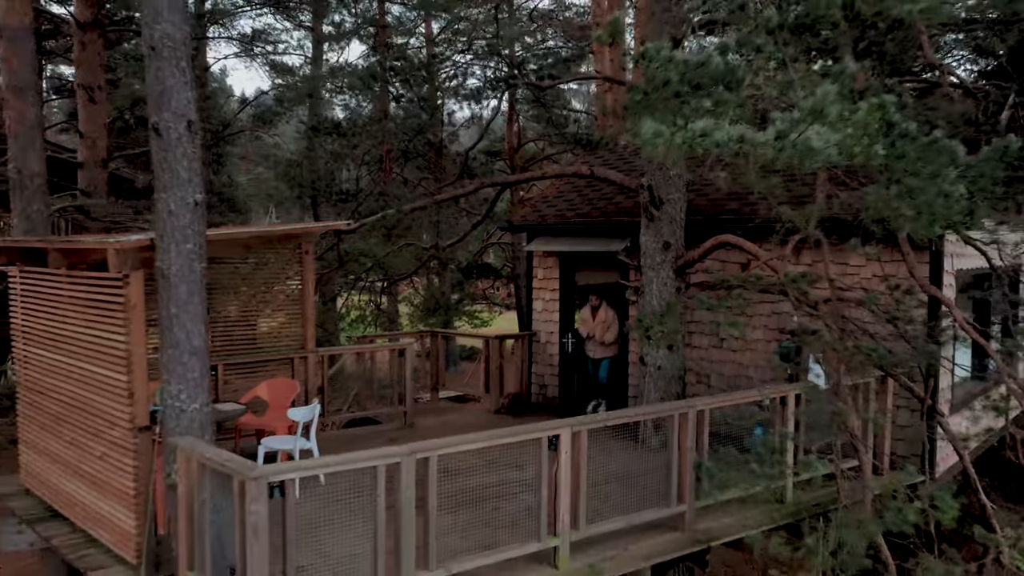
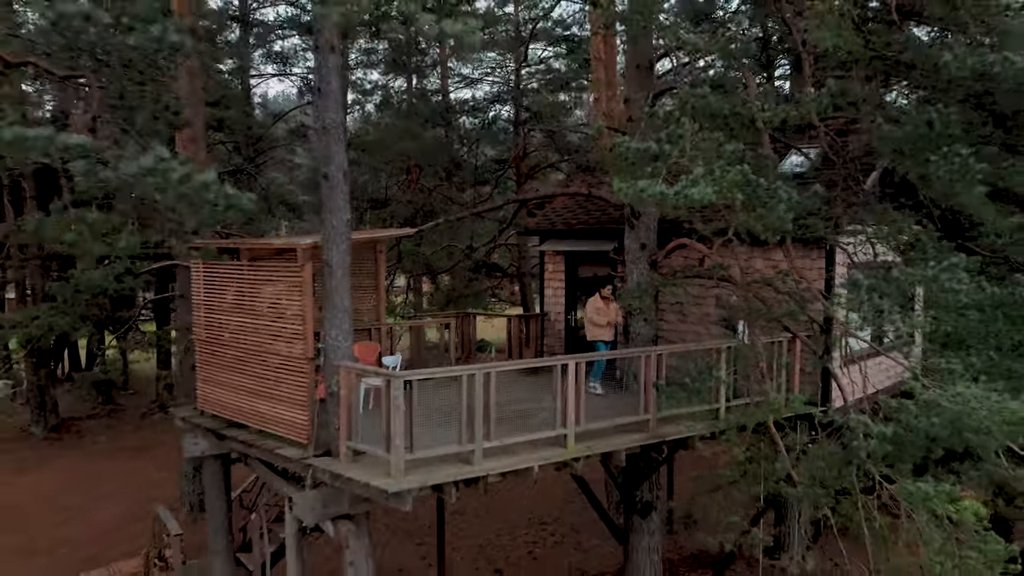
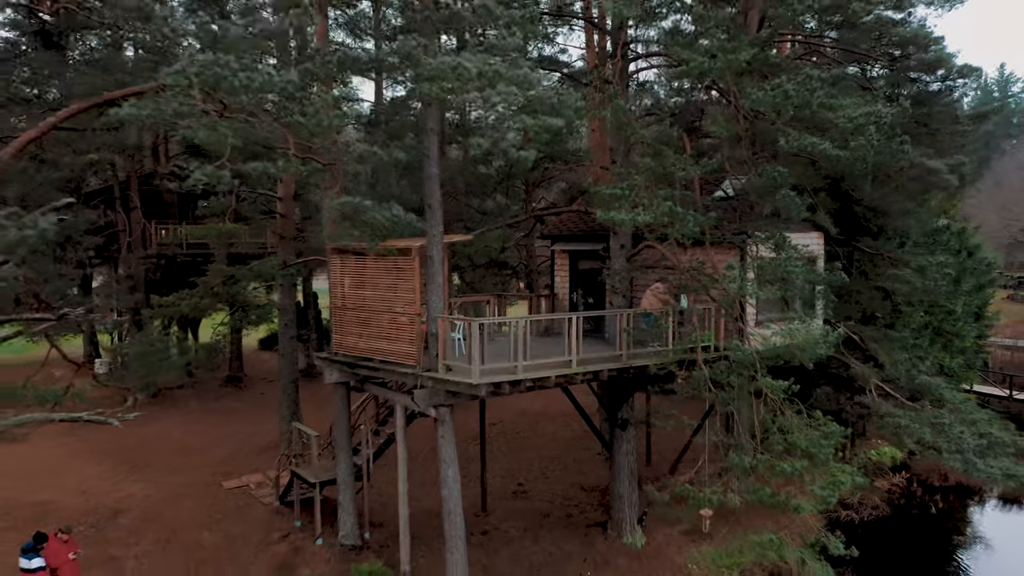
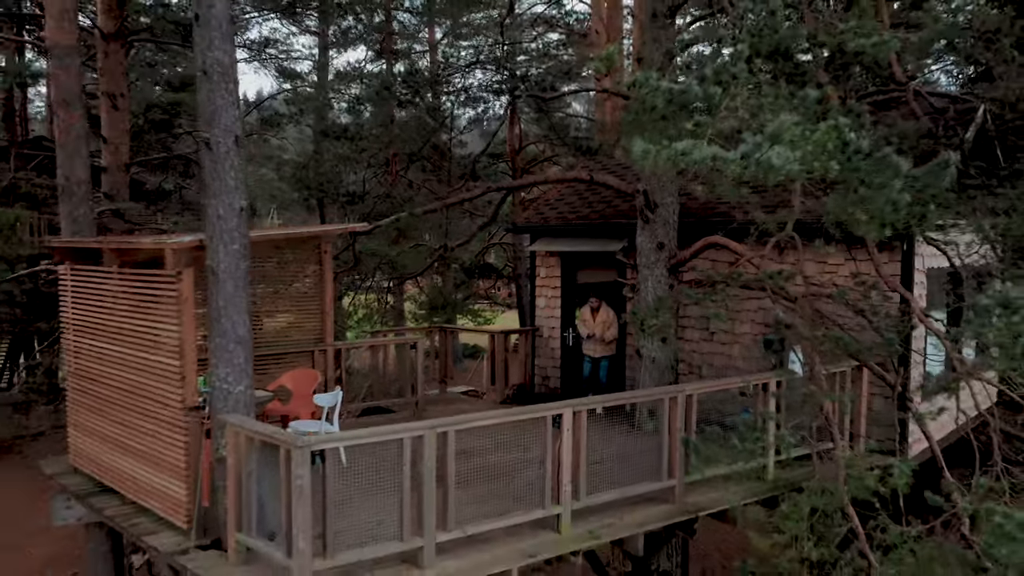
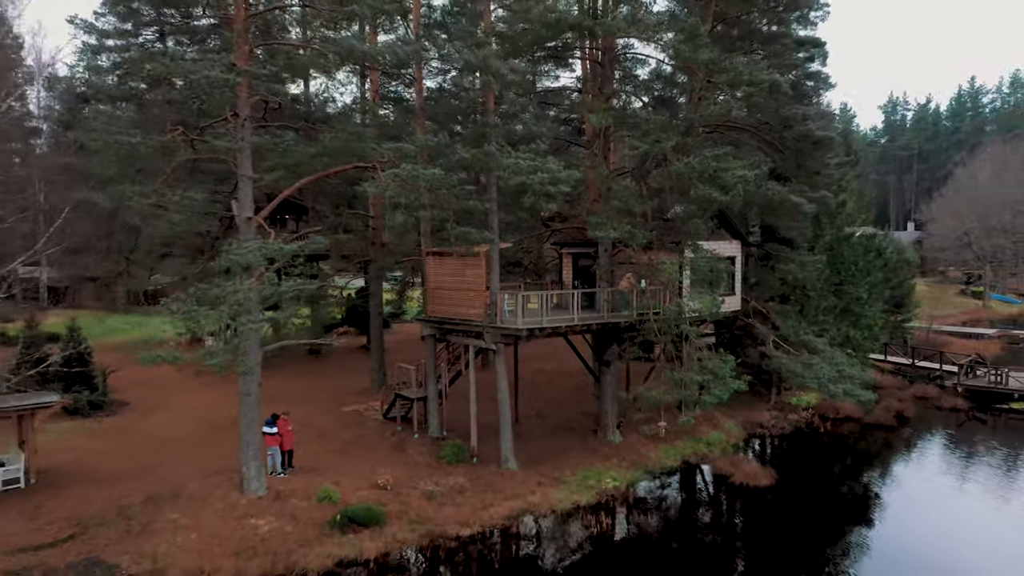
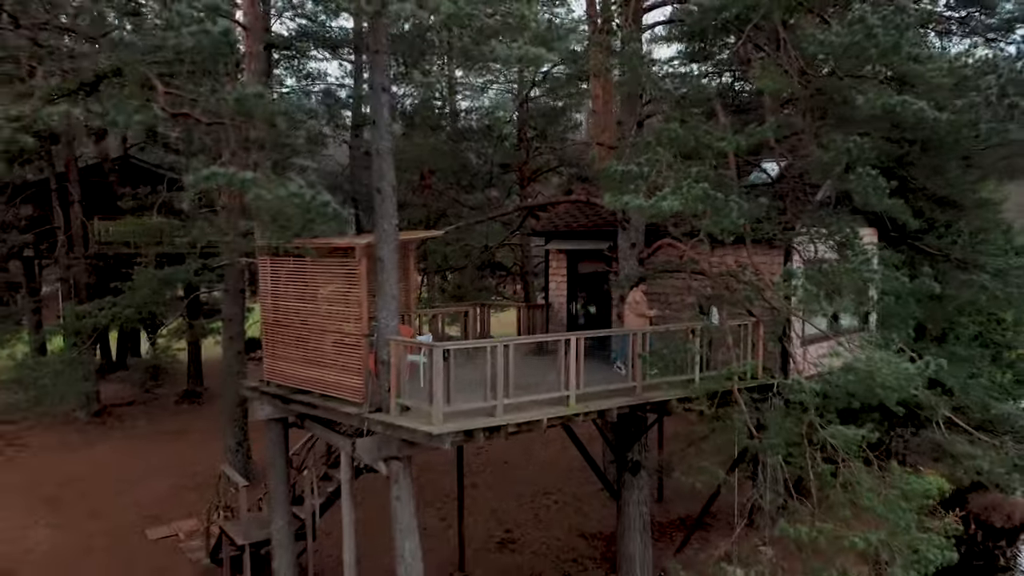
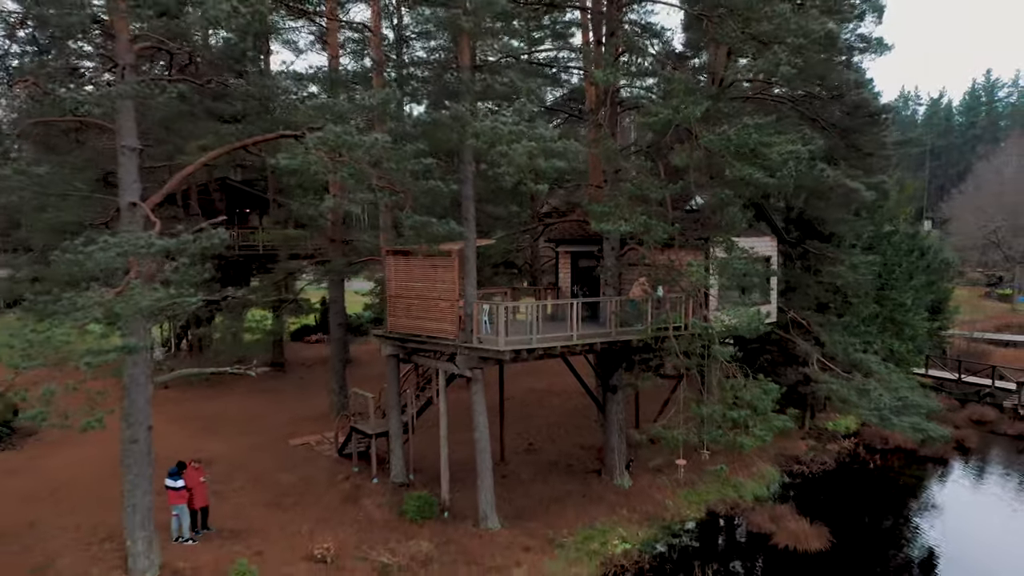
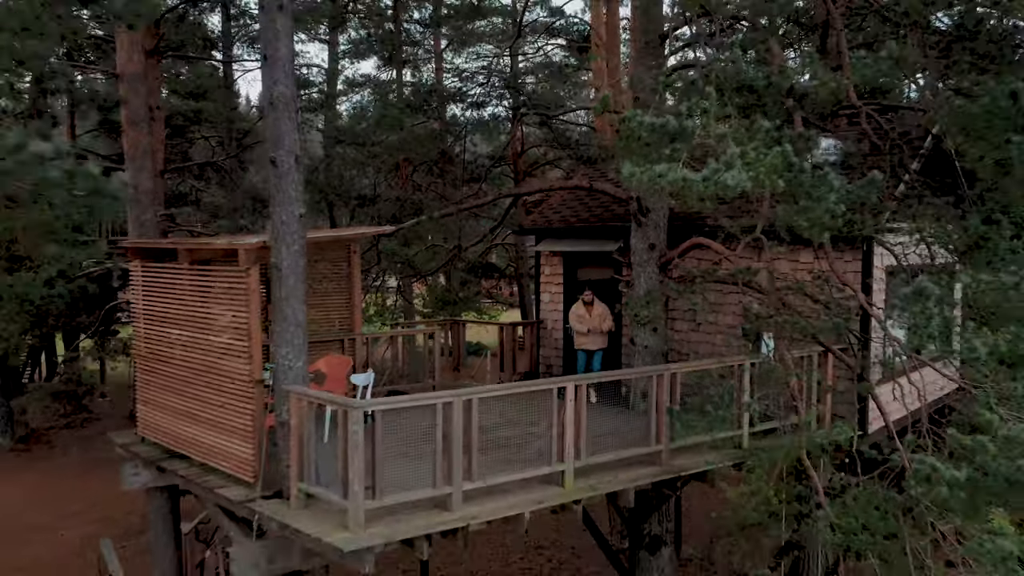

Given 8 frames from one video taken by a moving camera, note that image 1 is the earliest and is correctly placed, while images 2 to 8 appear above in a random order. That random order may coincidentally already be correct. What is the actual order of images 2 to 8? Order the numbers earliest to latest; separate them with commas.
4, 8, 2, 6, 3, 7, 5
